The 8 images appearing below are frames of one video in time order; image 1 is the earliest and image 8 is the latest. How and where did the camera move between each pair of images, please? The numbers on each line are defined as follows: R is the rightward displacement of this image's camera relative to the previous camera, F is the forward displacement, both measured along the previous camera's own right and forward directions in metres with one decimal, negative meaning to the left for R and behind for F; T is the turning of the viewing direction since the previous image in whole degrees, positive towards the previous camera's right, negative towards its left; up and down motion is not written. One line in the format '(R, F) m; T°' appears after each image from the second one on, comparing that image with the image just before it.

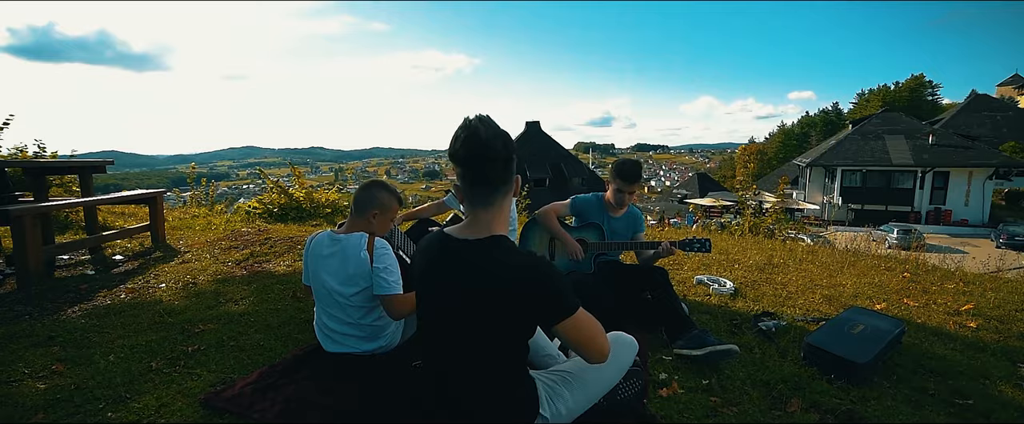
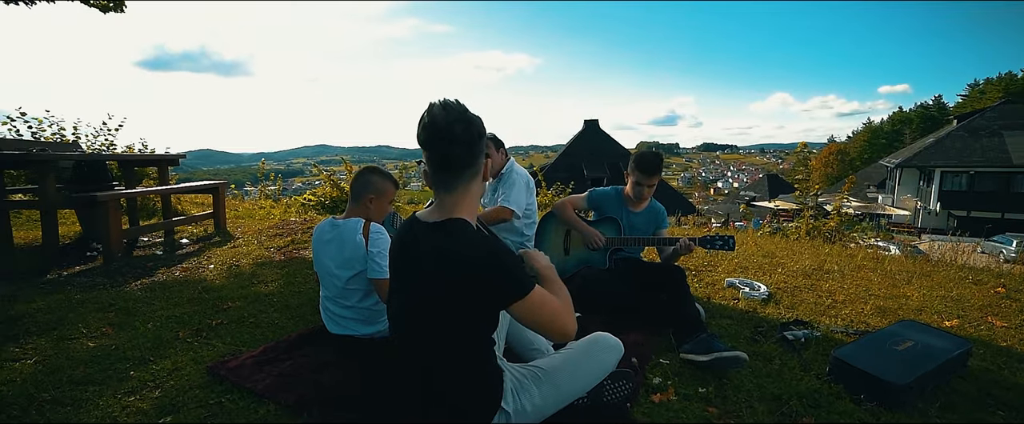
(+0.4, +0.1) m; -8°
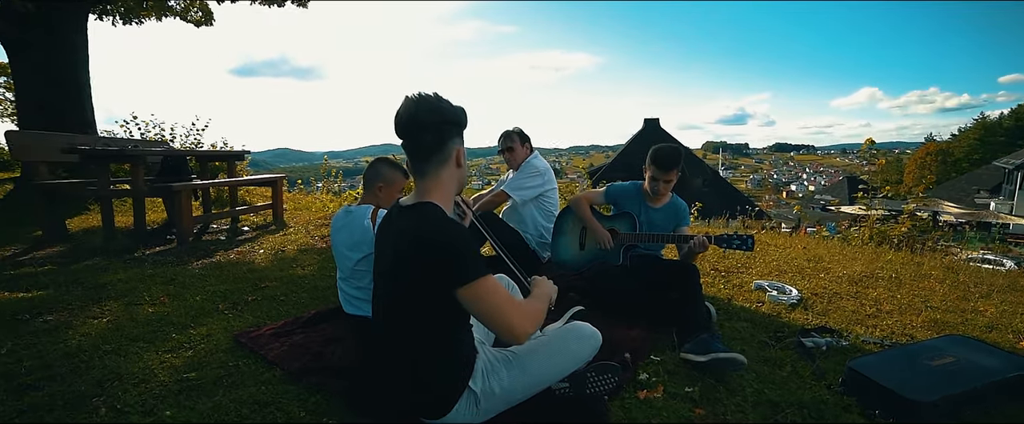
(+0.4, 0.0) m; -8°
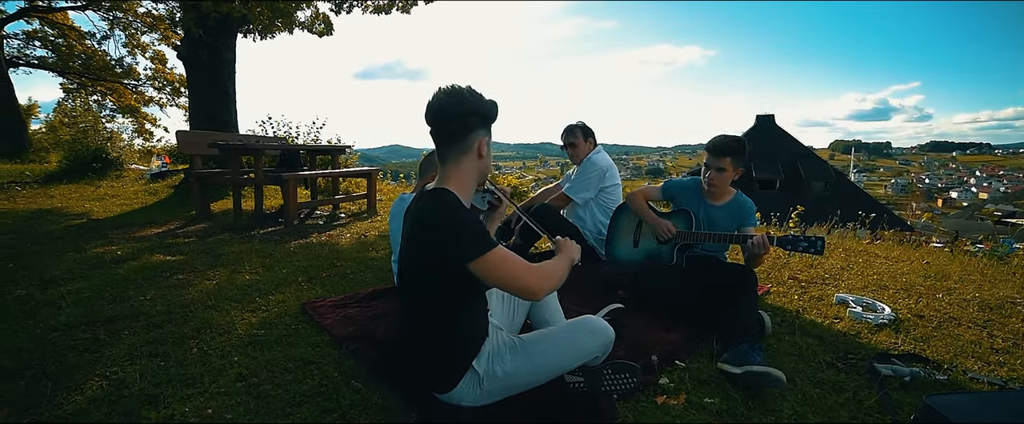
(+0.4, 0.0) m; -13°
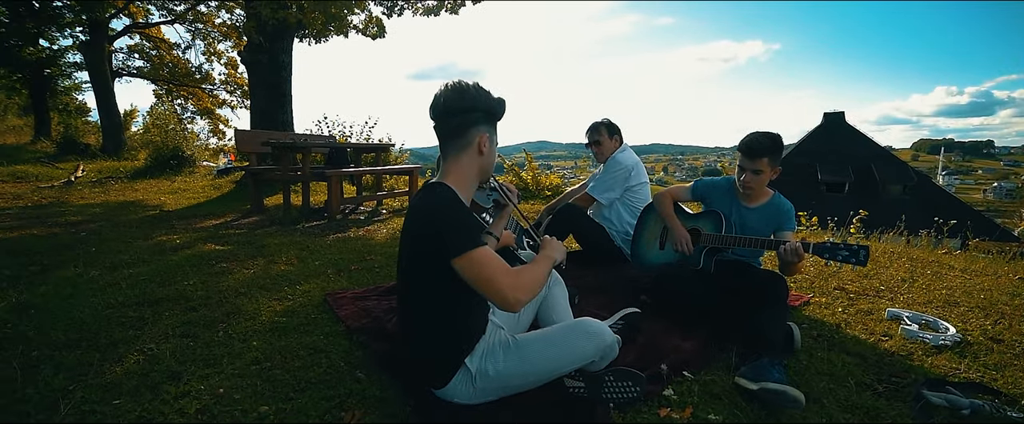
(+0.2, +0.1) m; -6°
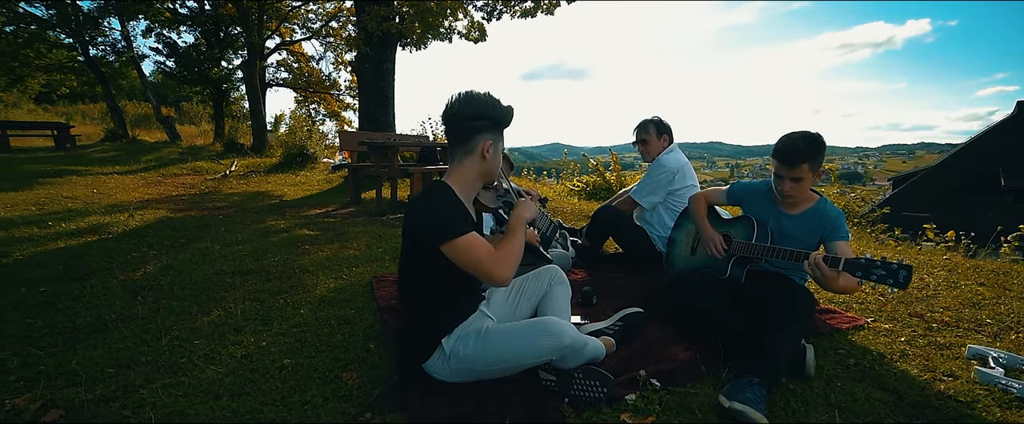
(+0.6, -0.1) m; -14°
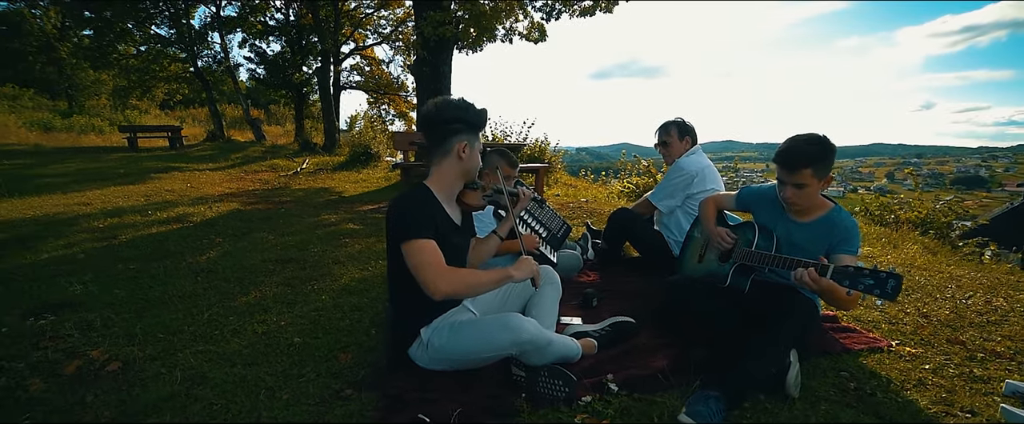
(+0.5, -0.1) m; -9°
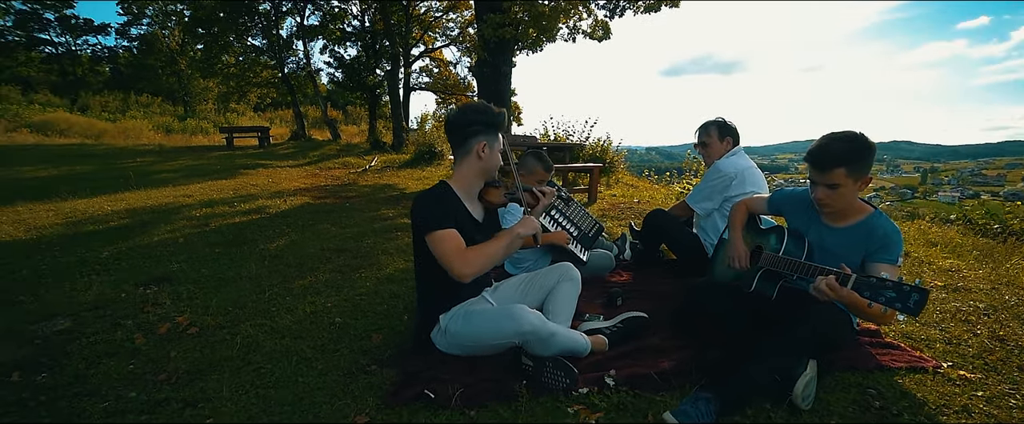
(+0.3, -0.1) m; -9°
